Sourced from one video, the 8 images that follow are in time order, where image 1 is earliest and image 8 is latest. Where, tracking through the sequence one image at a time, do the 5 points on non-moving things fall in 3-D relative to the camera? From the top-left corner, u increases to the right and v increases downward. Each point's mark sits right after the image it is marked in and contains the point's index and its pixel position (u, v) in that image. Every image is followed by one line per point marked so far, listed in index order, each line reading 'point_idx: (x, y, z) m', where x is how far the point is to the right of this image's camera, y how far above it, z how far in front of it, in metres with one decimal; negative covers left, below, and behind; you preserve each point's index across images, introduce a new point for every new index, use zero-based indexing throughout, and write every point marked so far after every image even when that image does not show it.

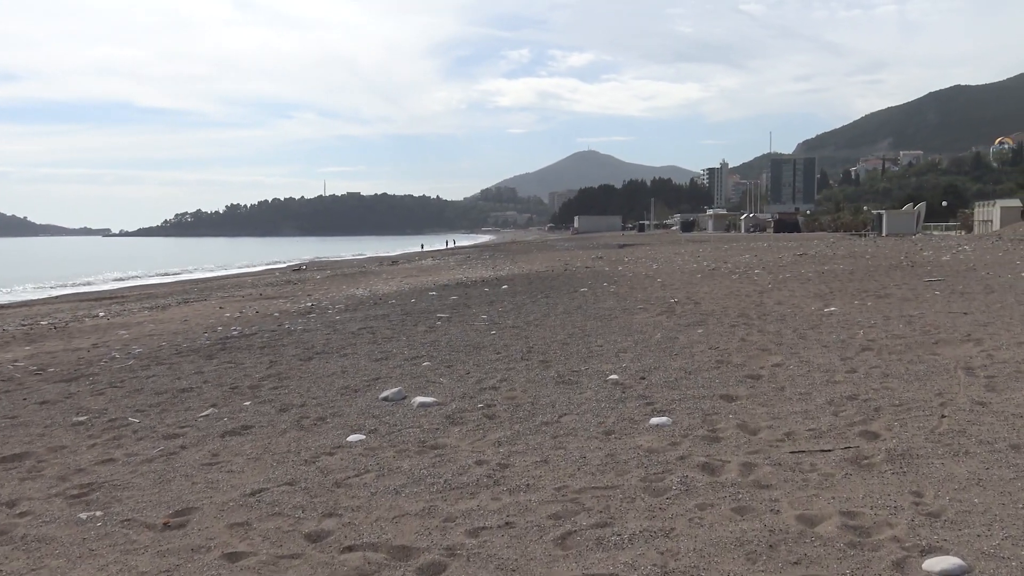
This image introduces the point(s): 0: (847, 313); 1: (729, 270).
0: (+3.2, -0.3, +8.7) m
1: (+4.6, +0.4, +19.2) m
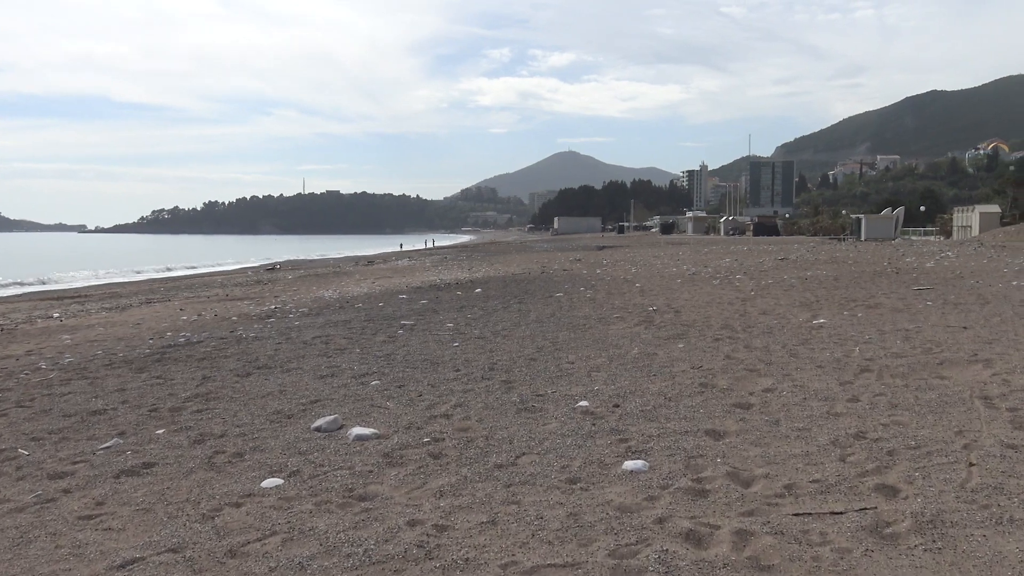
0: (+2.9, -0.4, +8.1) m
1: (+4.0, +0.3, +18.6) m
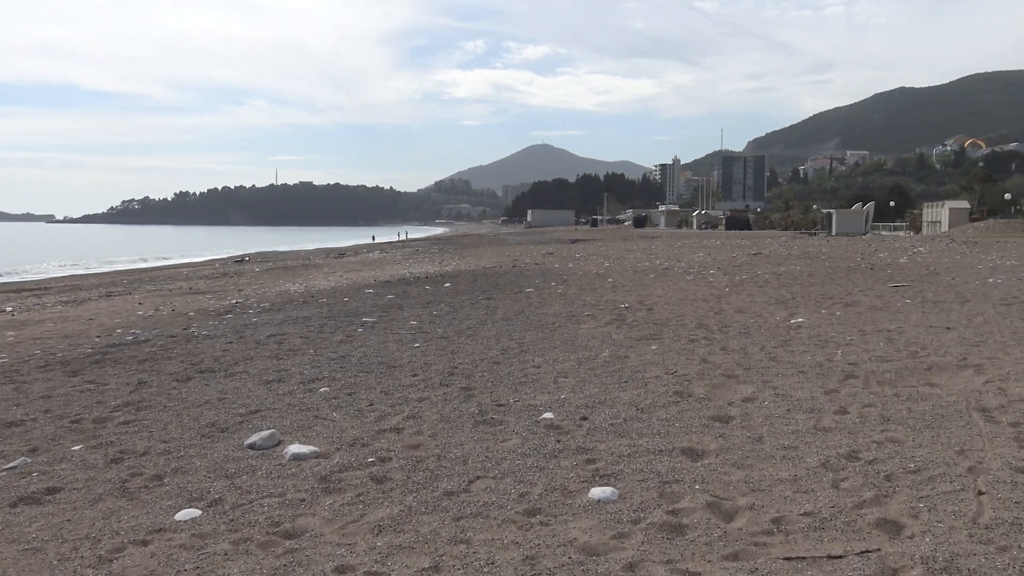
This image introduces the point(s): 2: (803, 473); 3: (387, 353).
0: (+2.6, -0.3, +7.8) m
1: (+3.4, +0.4, +18.3) m
2: (+1.0, -0.6, +3.2) m
3: (-0.9, -0.5, +6.7) m
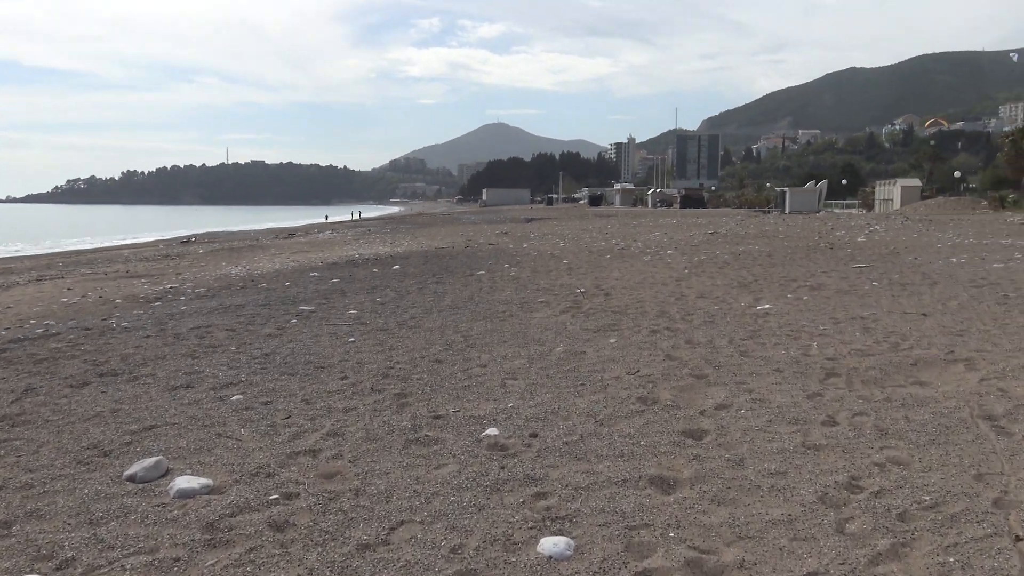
0: (+2.2, -0.2, +7.3) m
1: (+2.5, +0.7, +17.8) m
2: (+0.8, -0.6, +2.6) m
3: (-1.3, -0.4, +6.1) m
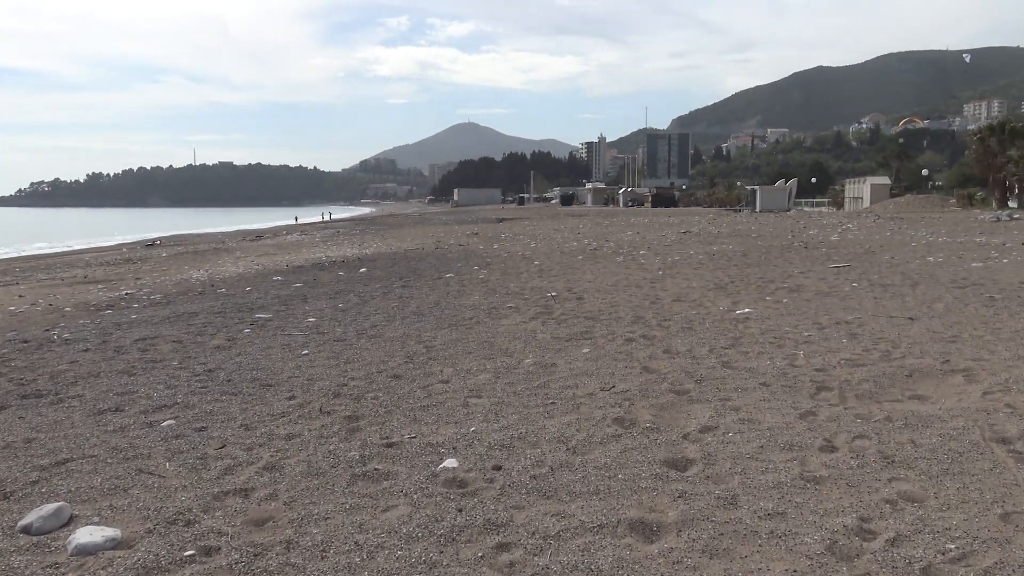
0: (+1.9, -0.2, +6.9) m
1: (+1.9, +0.7, +17.4) m
2: (+0.7, -0.7, +2.2) m
3: (-1.5, -0.5, +5.6) m
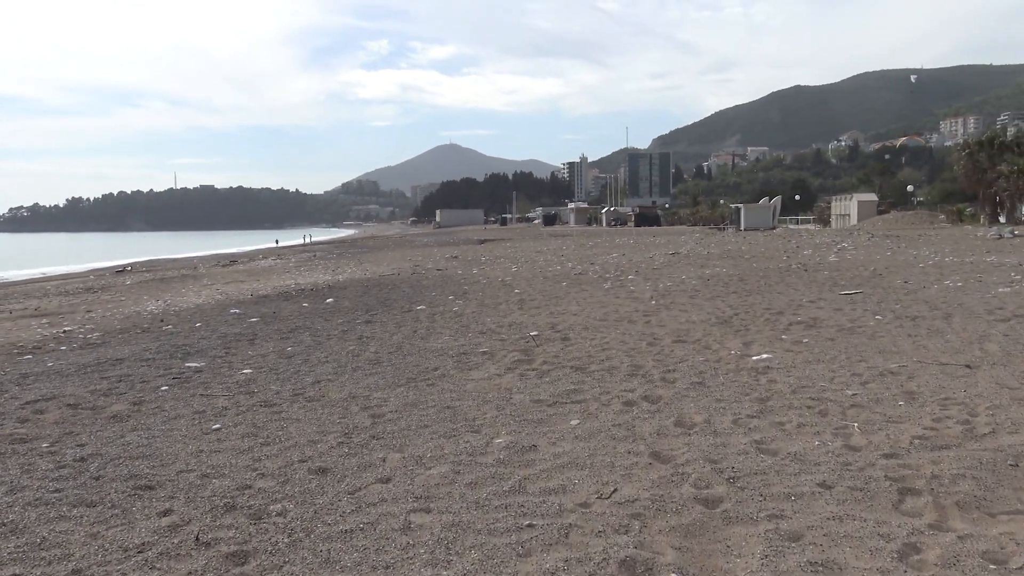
0: (+1.8, -0.5, +5.7) m
1: (+1.5, +0.2, +16.3) m
2: (+0.6, -0.9, +1.0) m
3: (-1.7, -0.7, +4.3) m
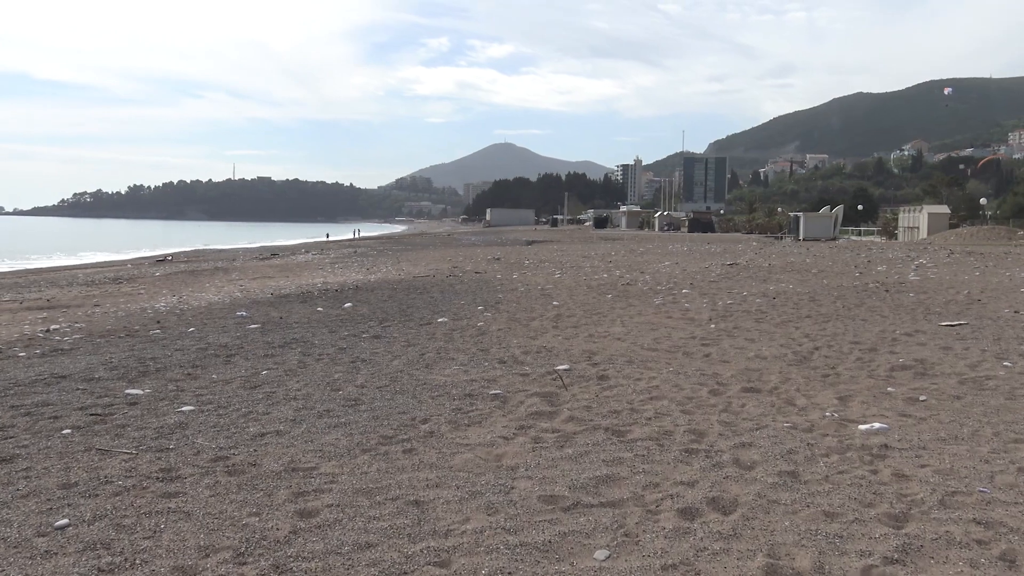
0: (+1.8, -0.7, +4.0) m
1: (+2.2, 0.0, +14.5) m
2: (+0.4, -1.0, -0.7) m
3: (-1.7, -0.8, +2.8) m
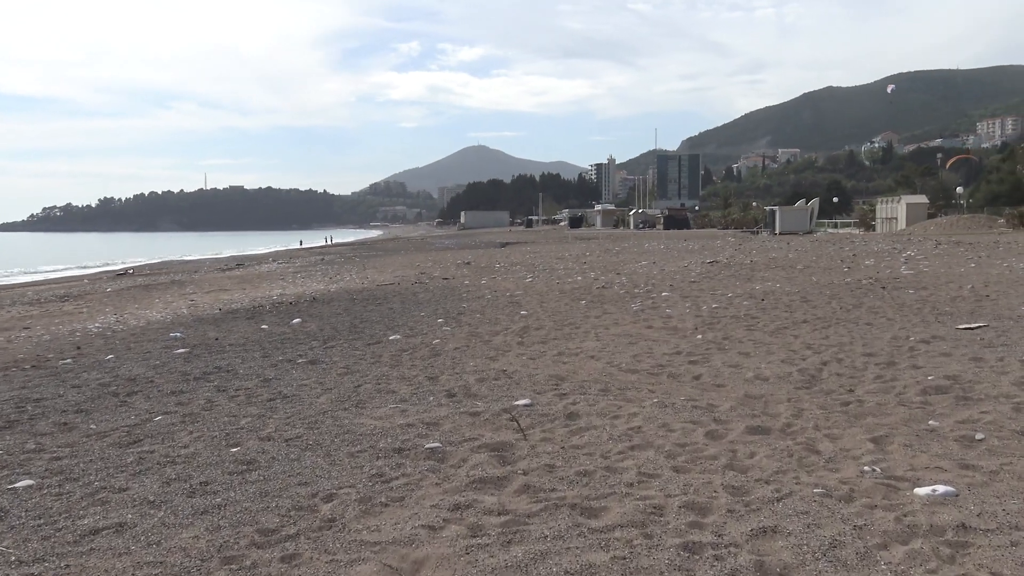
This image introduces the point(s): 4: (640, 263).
0: (+1.6, -0.8, +2.8) m
1: (+1.6, -0.1, +13.3) m
2: (+0.3, -1.1, -1.9) m
3: (-1.9, -1.0, +1.5) m
4: (+2.8, +0.5, +19.5) m
